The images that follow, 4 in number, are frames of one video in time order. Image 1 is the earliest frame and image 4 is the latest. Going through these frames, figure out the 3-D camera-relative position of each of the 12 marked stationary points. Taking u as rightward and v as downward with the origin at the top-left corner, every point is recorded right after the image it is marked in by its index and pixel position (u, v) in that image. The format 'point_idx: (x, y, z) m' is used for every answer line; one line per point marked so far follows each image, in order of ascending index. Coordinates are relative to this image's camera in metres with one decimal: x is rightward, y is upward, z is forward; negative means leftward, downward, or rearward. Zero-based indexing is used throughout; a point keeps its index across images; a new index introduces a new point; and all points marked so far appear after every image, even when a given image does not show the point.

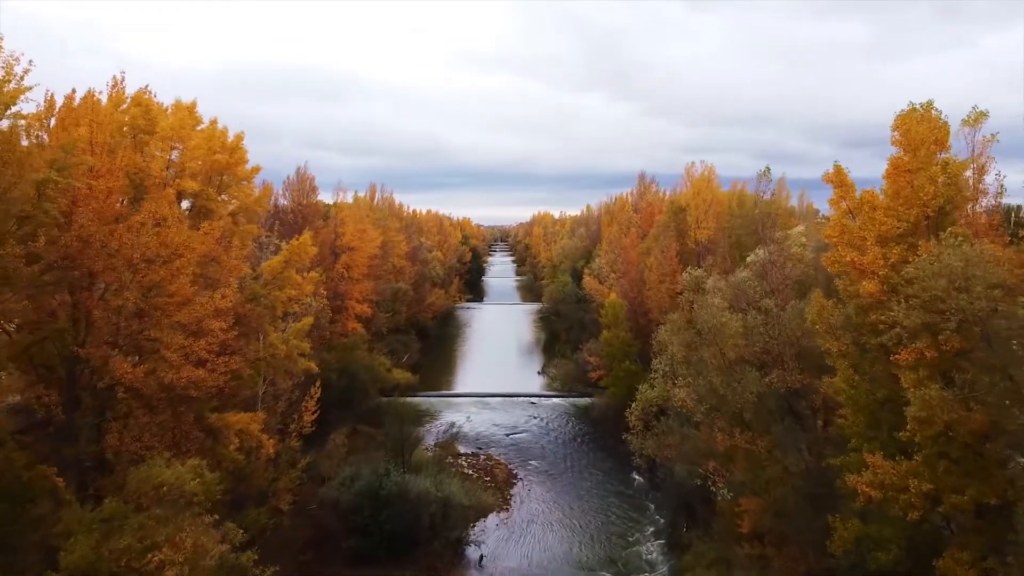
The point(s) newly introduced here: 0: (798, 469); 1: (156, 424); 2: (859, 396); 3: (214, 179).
0: (+5.4, -3.4, +11.1) m
1: (-6.4, -2.5, +10.6) m
2: (+5.9, -1.8, +9.8) m
3: (-7.4, +2.7, +14.7) m
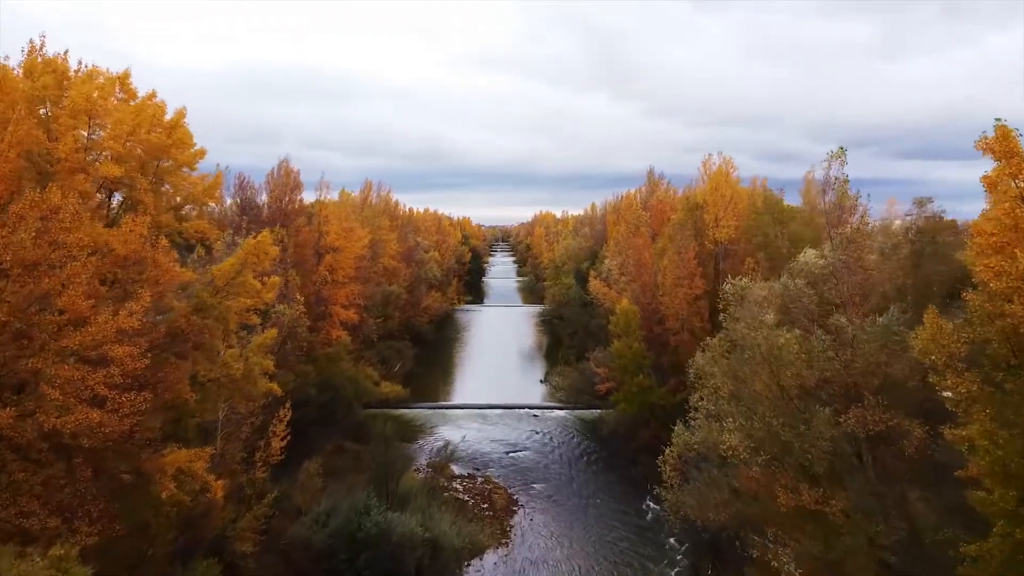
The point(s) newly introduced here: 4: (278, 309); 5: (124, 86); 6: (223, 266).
0: (+5.4, -3.6, +8.4) m
1: (-6.4, -2.6, +8.0) m
2: (+5.9, -2.0, +7.2) m
3: (-7.4, +2.5, +12.1) m
4: (-7.6, -0.7, +19.2) m
5: (-7.9, +4.1, +12.1) m
6: (-6.4, +0.5, +13.1) m
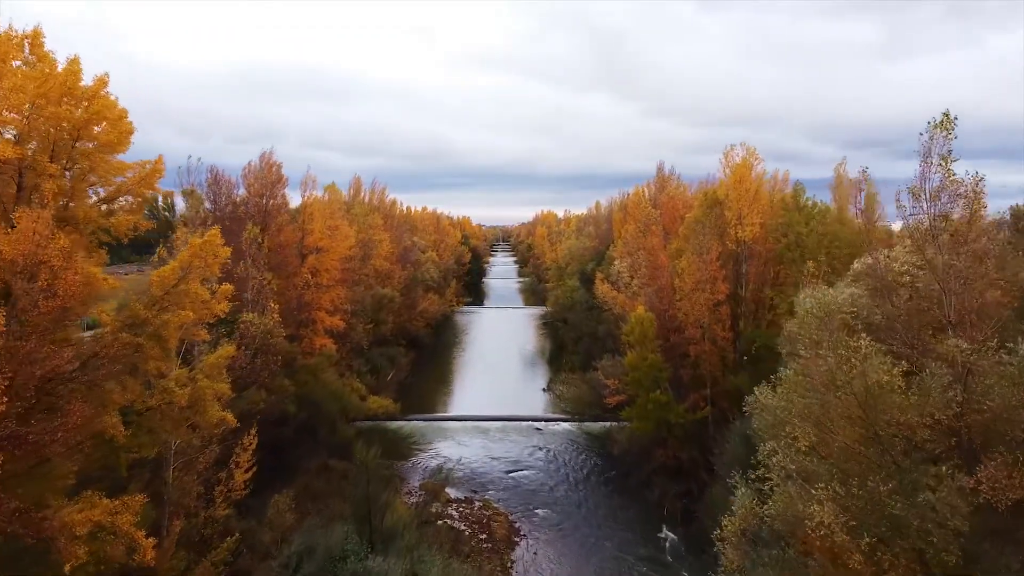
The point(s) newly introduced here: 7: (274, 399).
0: (+5.4, -3.8, +6.0) m
1: (-6.4, -2.8, +5.7) m
2: (+5.9, -2.2, +4.8) m
3: (-7.4, +2.3, +9.7) m
4: (-7.6, -0.9, +16.8) m
5: (-7.9, +4.0, +9.7) m
6: (-6.4, +0.3, +10.7) m
7: (-7.5, -3.5, +18.7) m
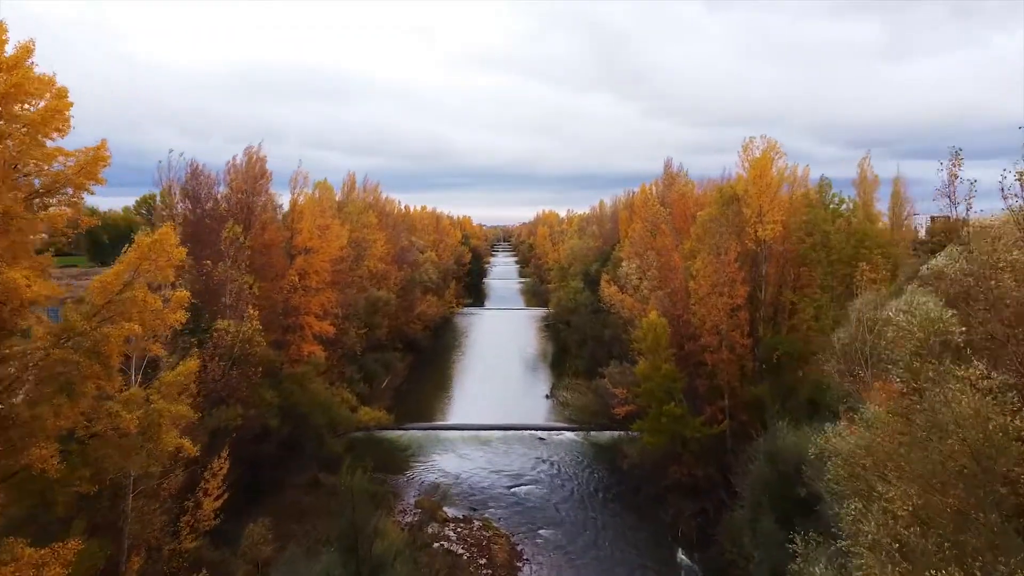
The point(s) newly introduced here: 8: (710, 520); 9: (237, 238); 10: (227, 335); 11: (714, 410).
0: (+5.4, -3.9, +4.4) m
1: (-6.3, -2.9, +4.0) m
2: (+6.0, -2.3, +3.2) m
3: (-7.3, +2.2, +8.1) m
4: (-7.5, -1.0, +15.2) m
5: (-7.8, +3.8, +8.1) m
6: (-6.3, +0.2, +9.1) m
7: (-7.5, -3.6, +17.1) m
8: (+6.6, -7.7, +19.6) m
9: (-8.6, +1.6, +18.5) m
10: (-7.2, -1.2, +15.0) m
11: (+6.8, -4.1, +19.9) m
